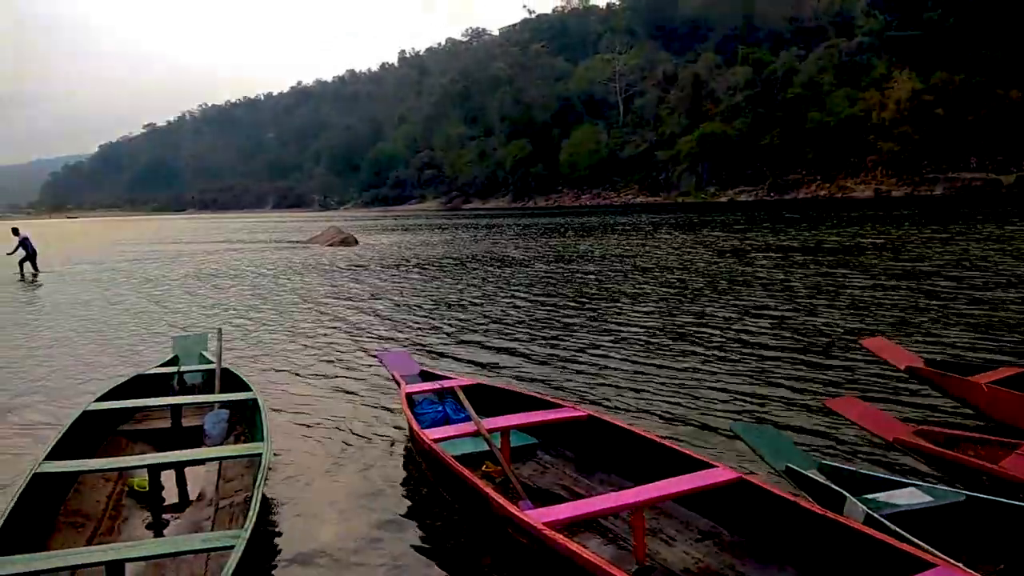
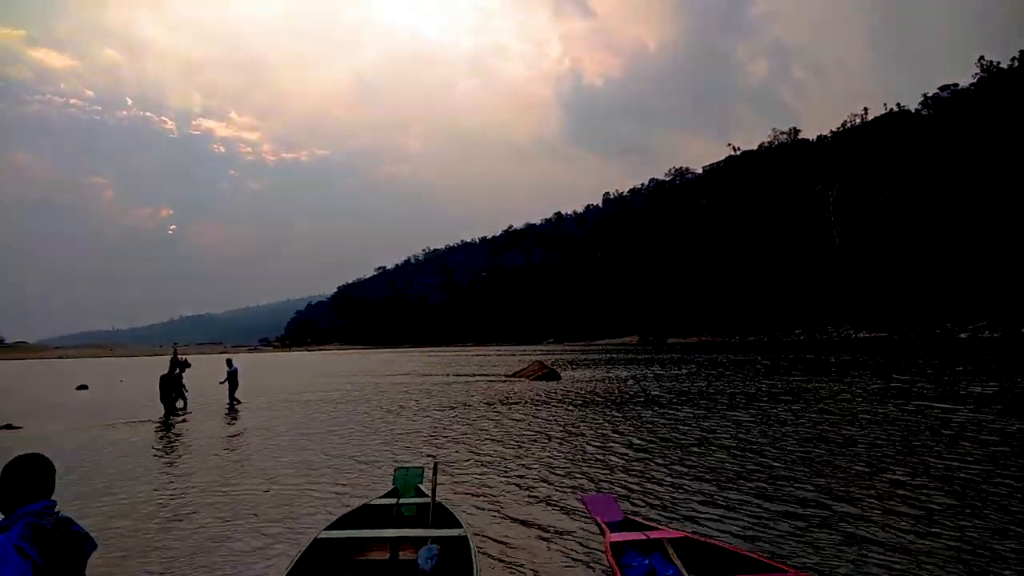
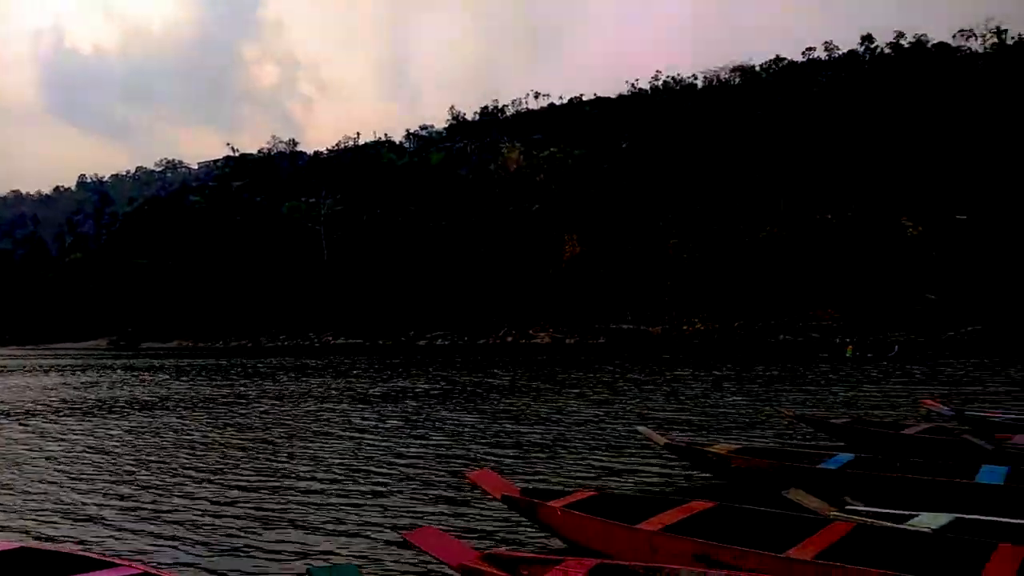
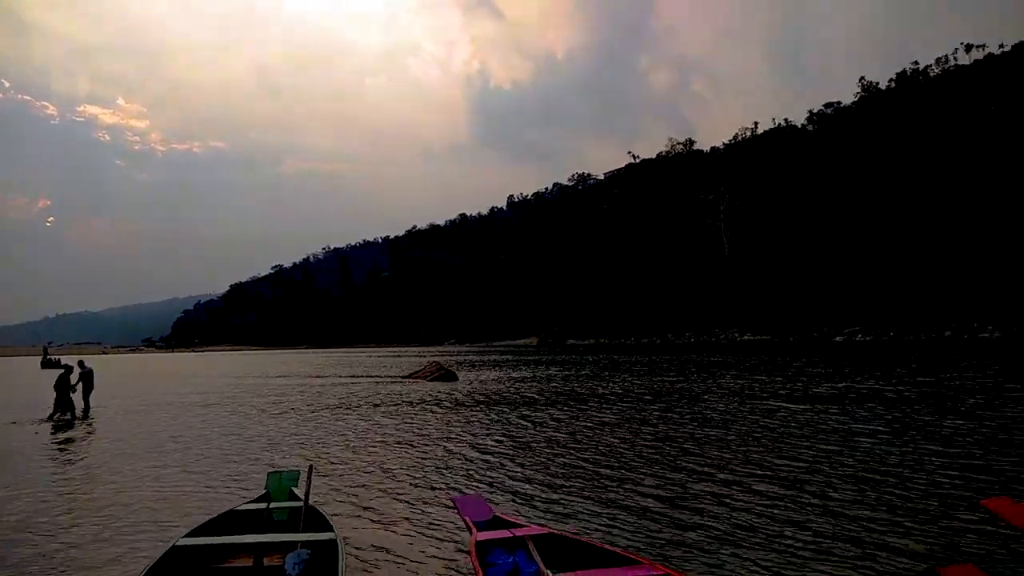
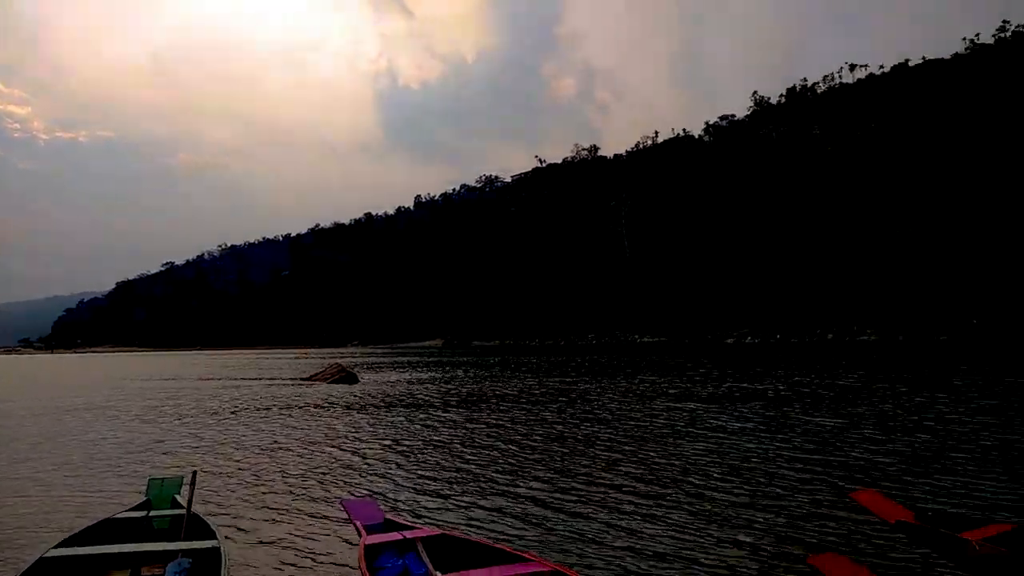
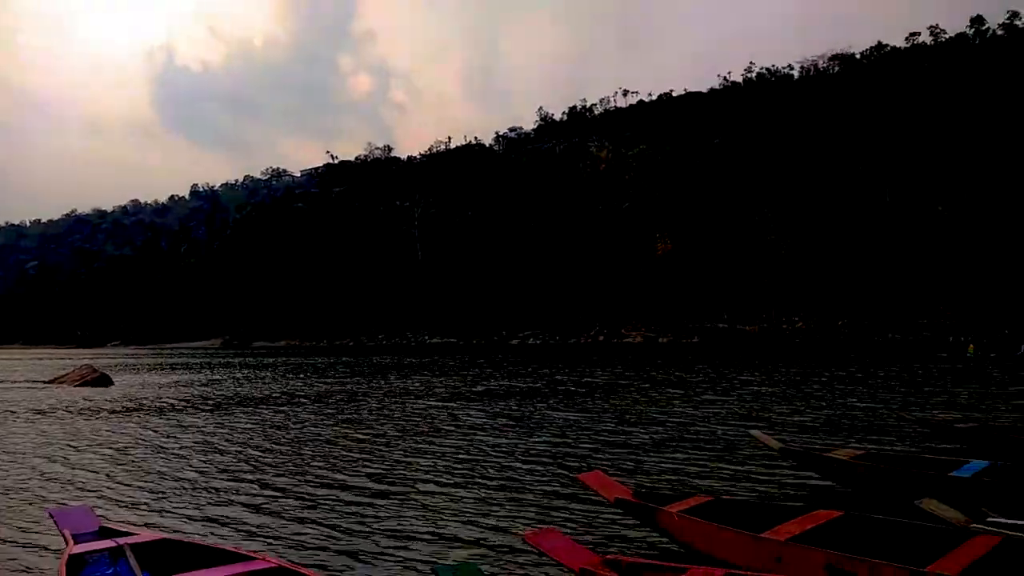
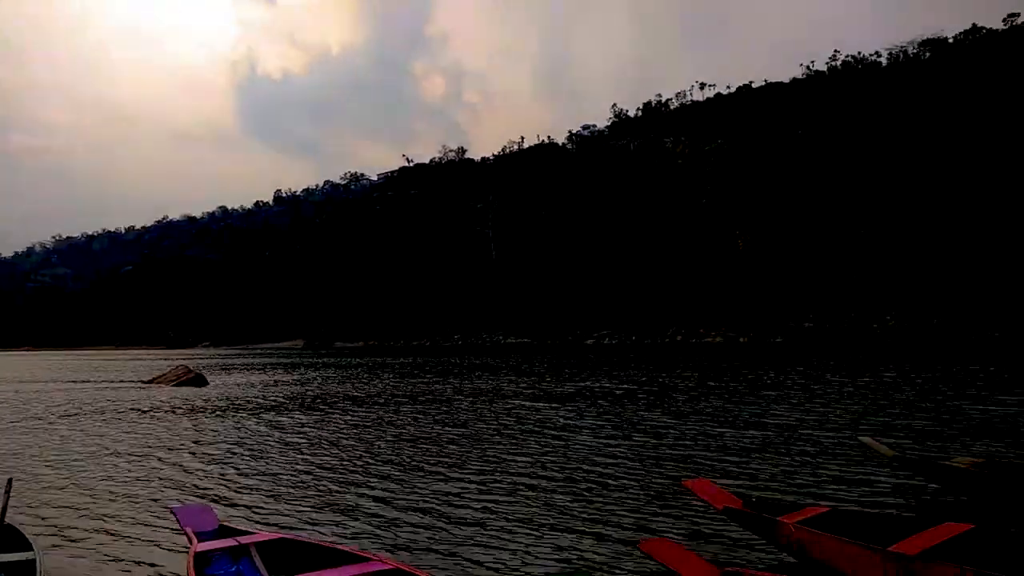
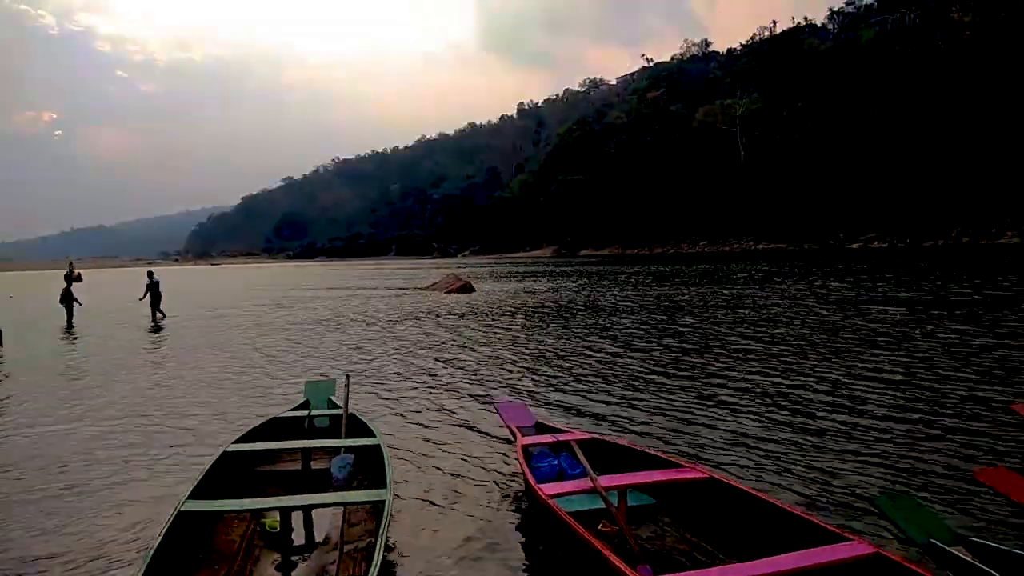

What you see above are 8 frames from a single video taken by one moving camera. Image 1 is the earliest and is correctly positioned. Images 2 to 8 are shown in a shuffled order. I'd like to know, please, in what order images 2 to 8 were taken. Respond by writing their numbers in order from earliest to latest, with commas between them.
8, 2, 4, 5, 7, 6, 3
